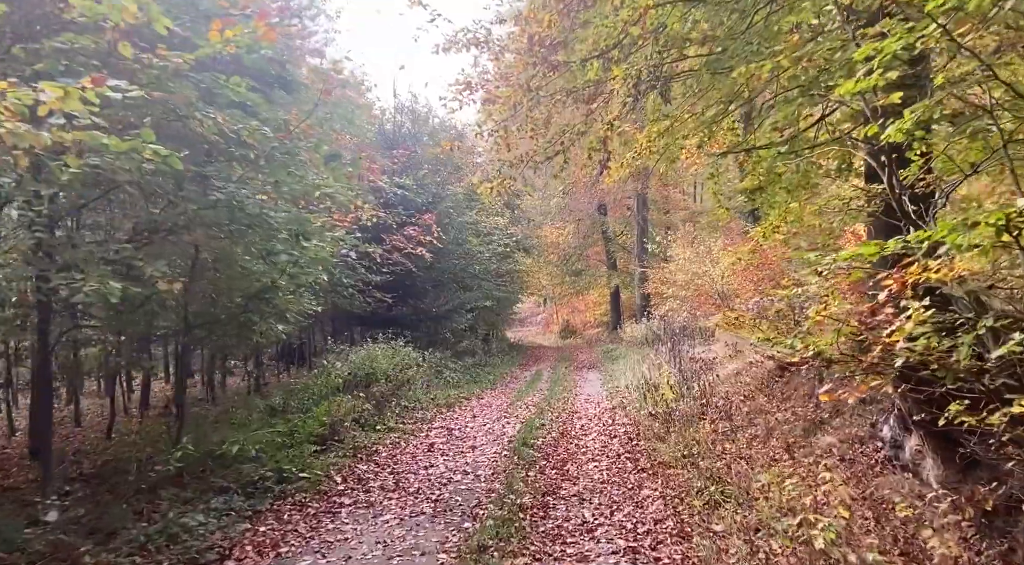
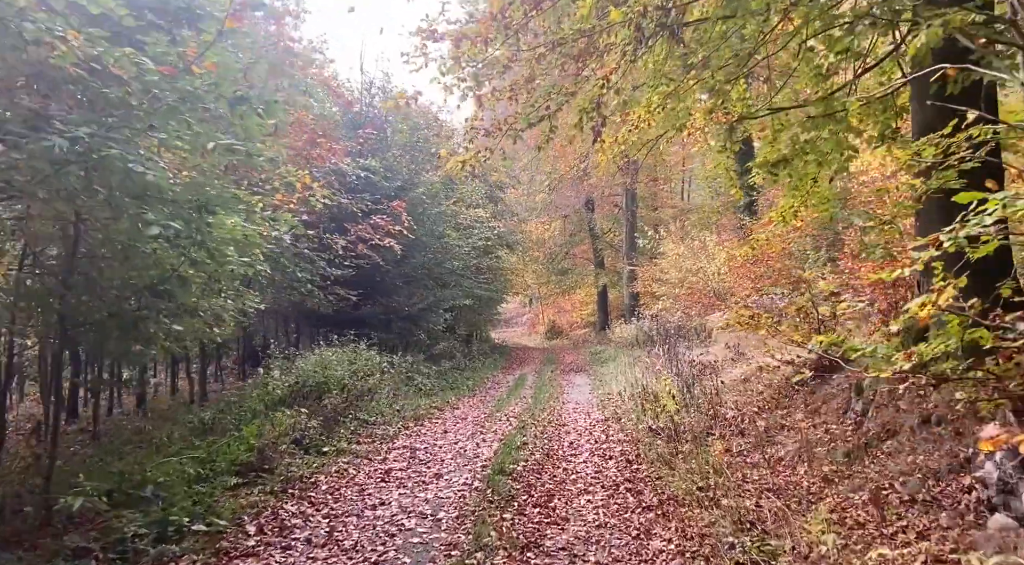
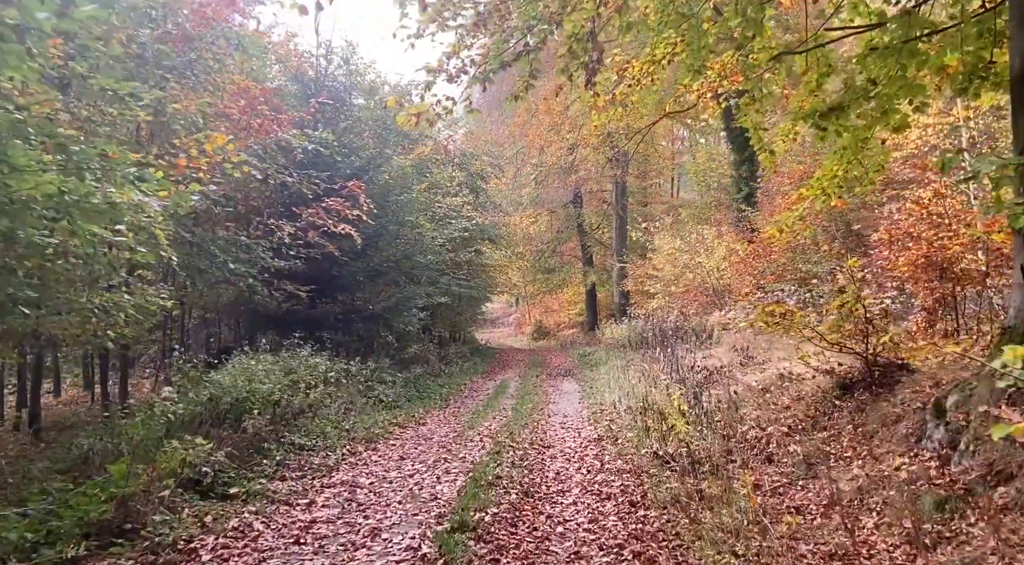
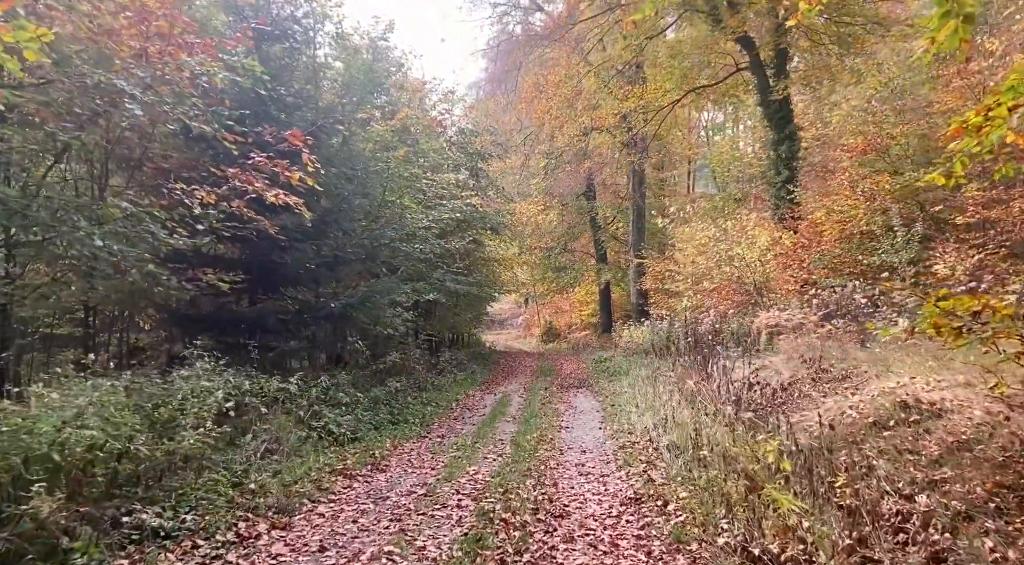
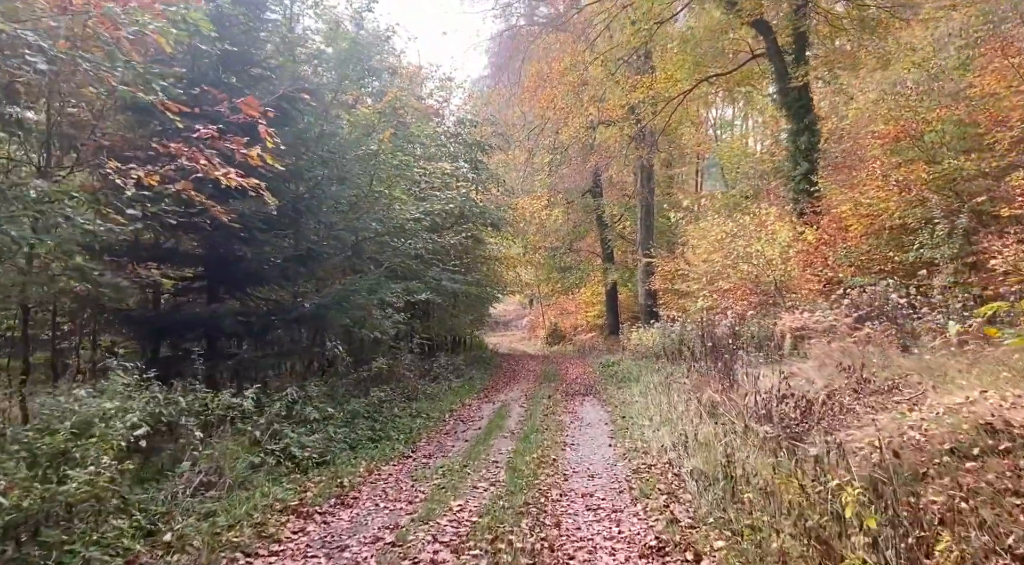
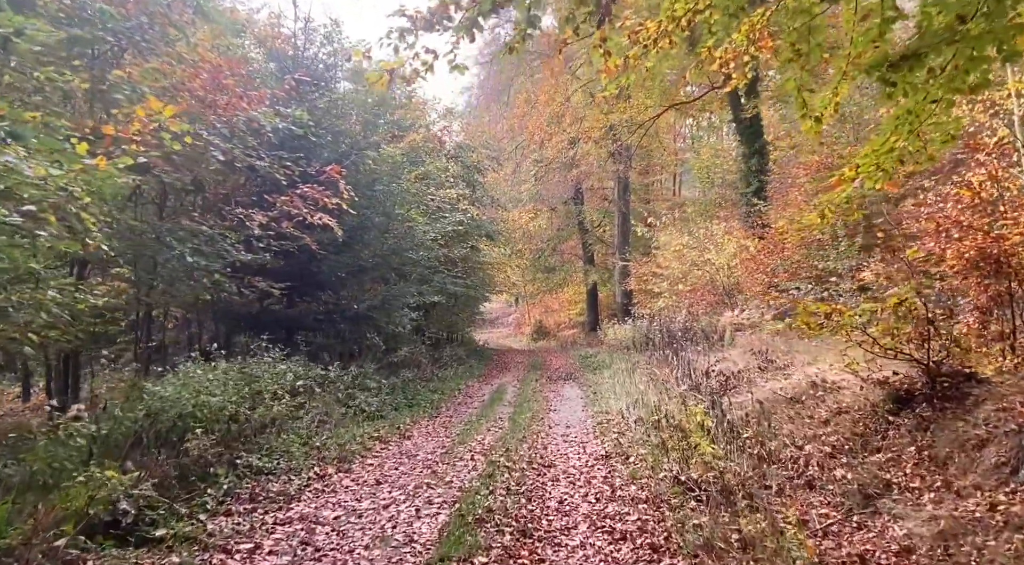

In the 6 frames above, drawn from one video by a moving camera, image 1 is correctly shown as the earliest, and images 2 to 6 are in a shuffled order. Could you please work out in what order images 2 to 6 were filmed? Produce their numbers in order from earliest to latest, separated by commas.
2, 3, 6, 4, 5
